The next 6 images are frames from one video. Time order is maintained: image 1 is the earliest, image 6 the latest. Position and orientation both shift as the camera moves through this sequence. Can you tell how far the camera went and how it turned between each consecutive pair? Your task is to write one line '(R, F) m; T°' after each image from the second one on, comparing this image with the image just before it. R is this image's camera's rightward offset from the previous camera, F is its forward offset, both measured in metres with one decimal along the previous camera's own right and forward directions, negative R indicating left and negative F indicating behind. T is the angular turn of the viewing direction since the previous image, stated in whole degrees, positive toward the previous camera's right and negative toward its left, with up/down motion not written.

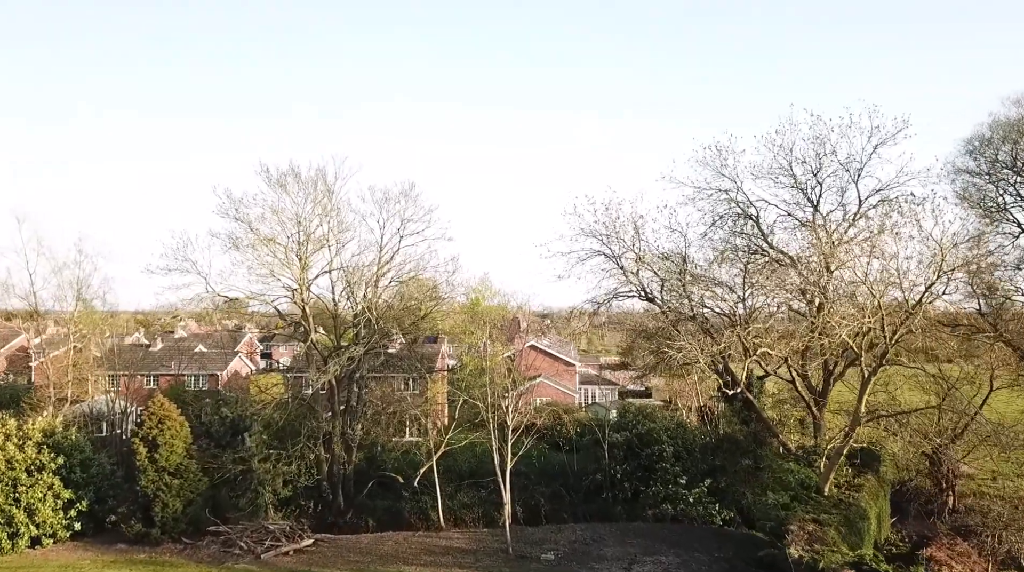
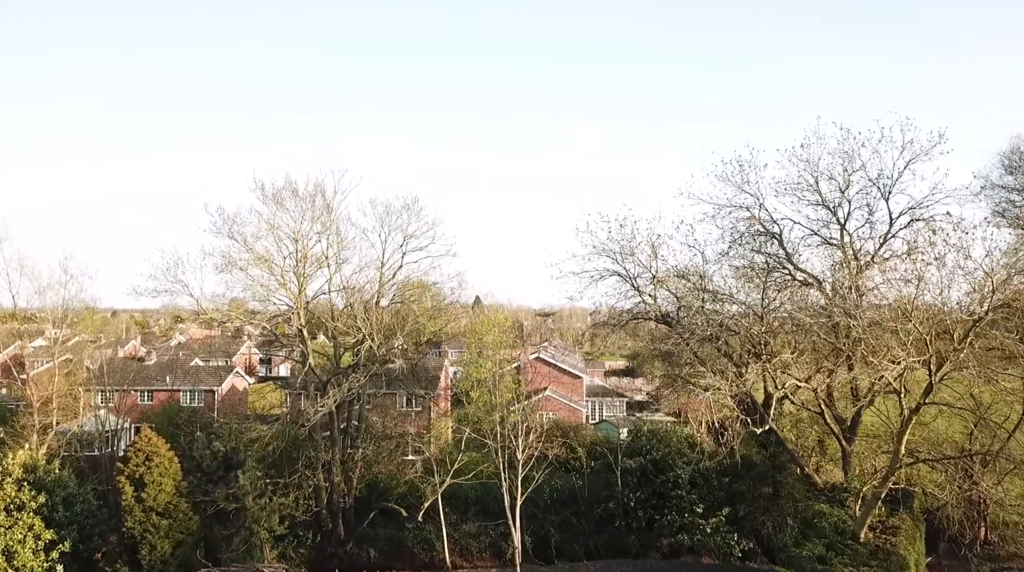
(0.0, +1.7) m; 0°
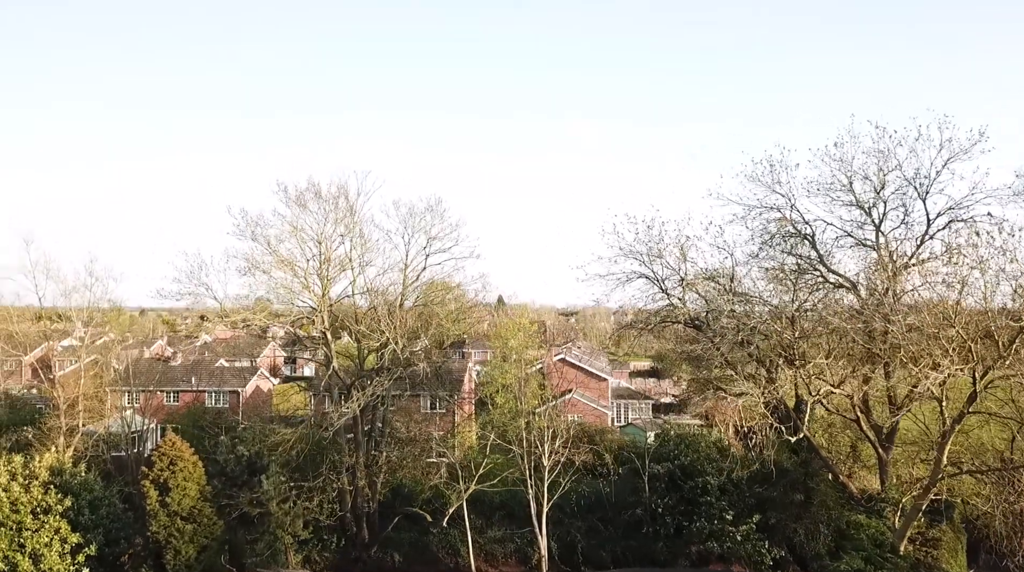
(0.0, +0.6) m; -1°
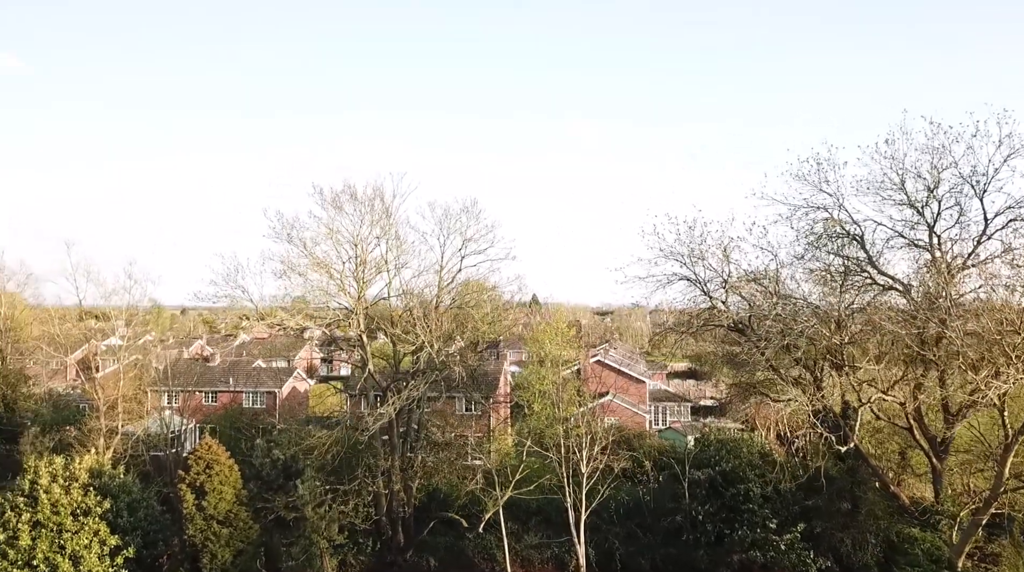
(-0.1, +0.7) m; -2°
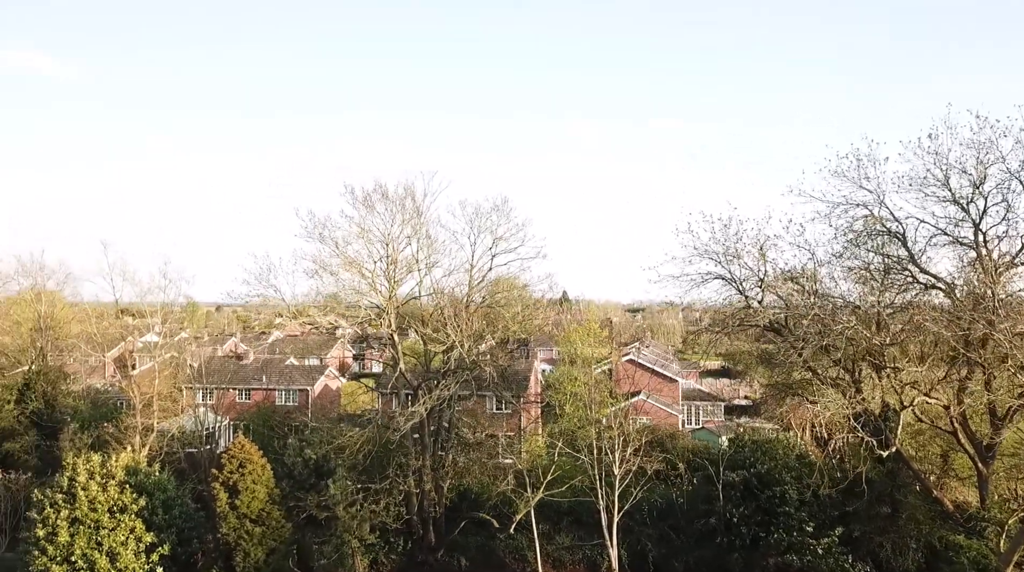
(0.0, +0.5) m; -1°
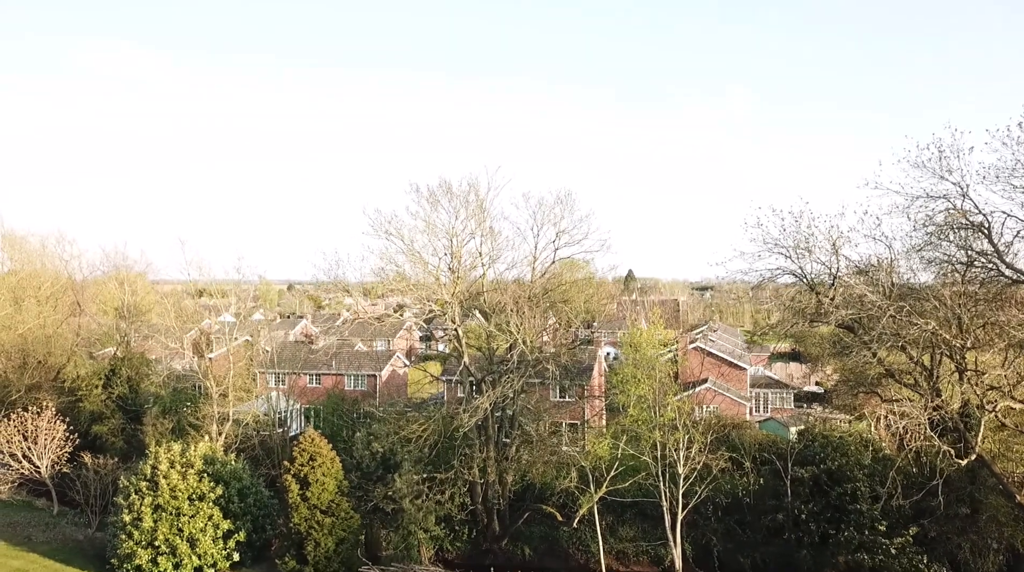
(-0.4, +0.1) m; -3°
